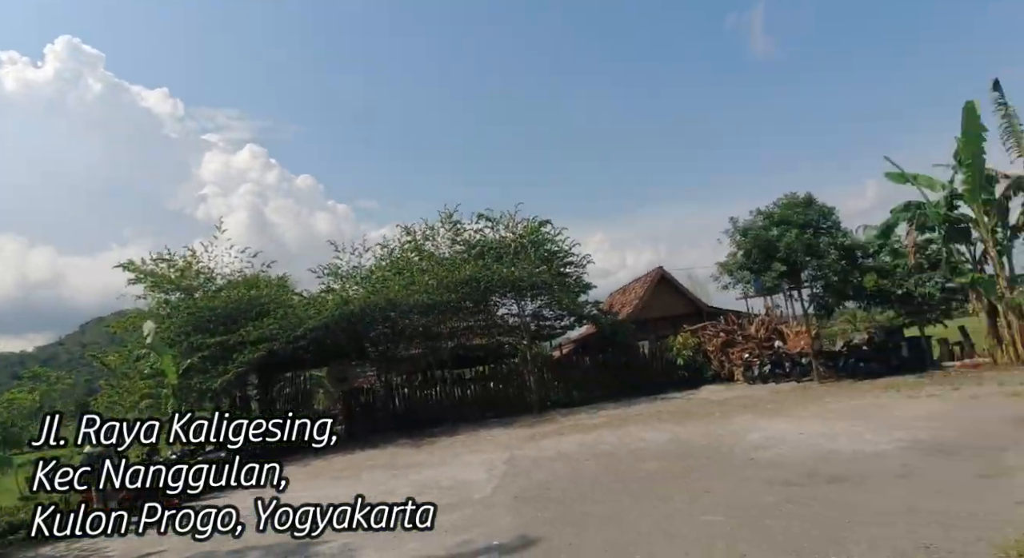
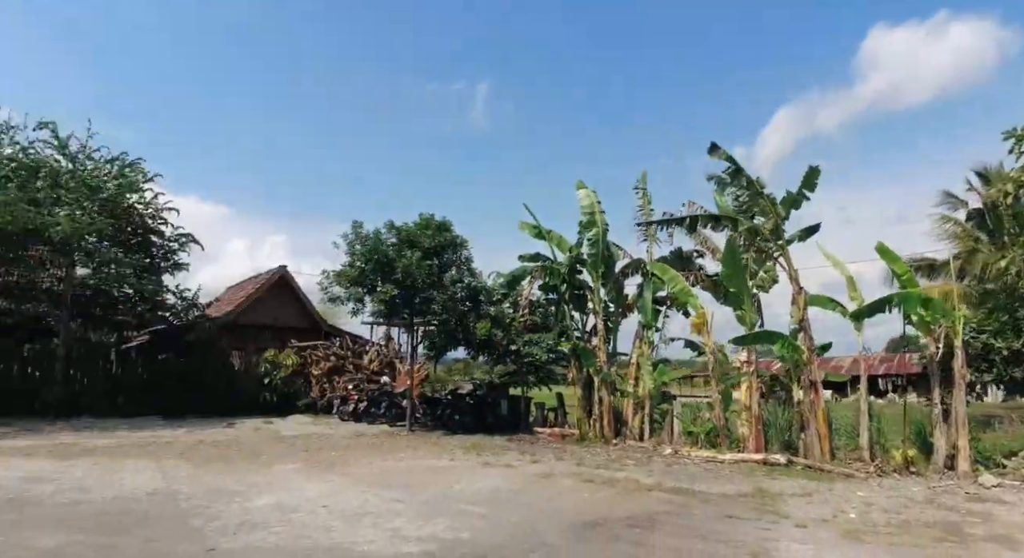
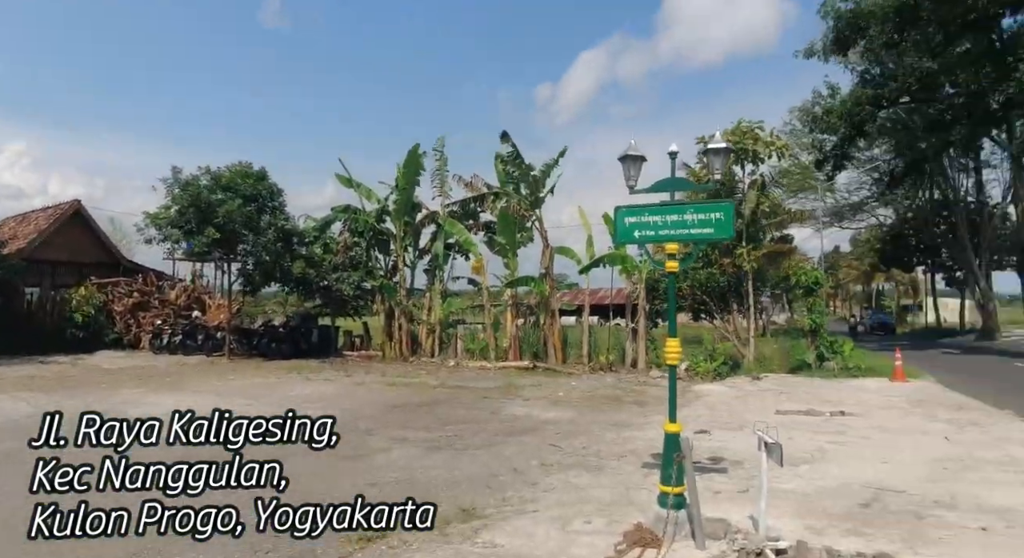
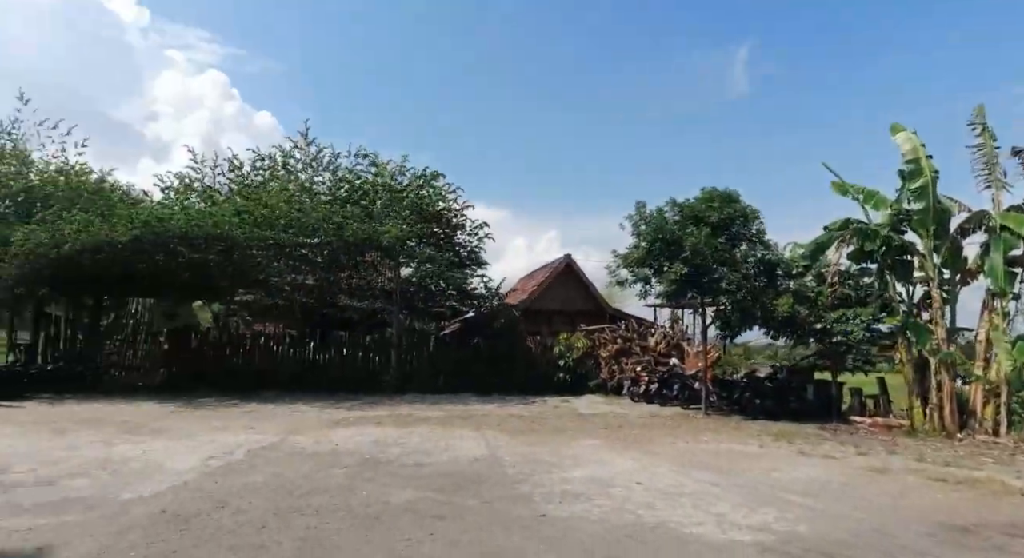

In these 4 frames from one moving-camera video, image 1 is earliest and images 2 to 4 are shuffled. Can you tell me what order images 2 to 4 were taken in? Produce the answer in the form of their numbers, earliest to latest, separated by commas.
3, 2, 4
